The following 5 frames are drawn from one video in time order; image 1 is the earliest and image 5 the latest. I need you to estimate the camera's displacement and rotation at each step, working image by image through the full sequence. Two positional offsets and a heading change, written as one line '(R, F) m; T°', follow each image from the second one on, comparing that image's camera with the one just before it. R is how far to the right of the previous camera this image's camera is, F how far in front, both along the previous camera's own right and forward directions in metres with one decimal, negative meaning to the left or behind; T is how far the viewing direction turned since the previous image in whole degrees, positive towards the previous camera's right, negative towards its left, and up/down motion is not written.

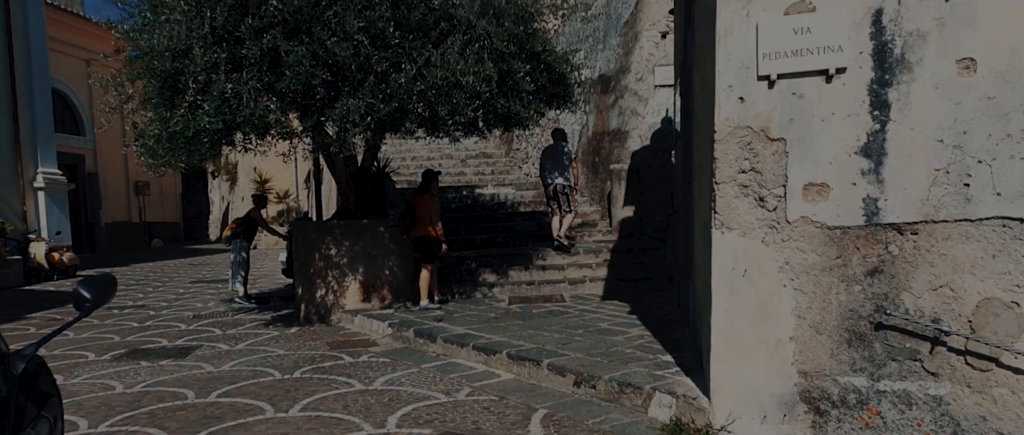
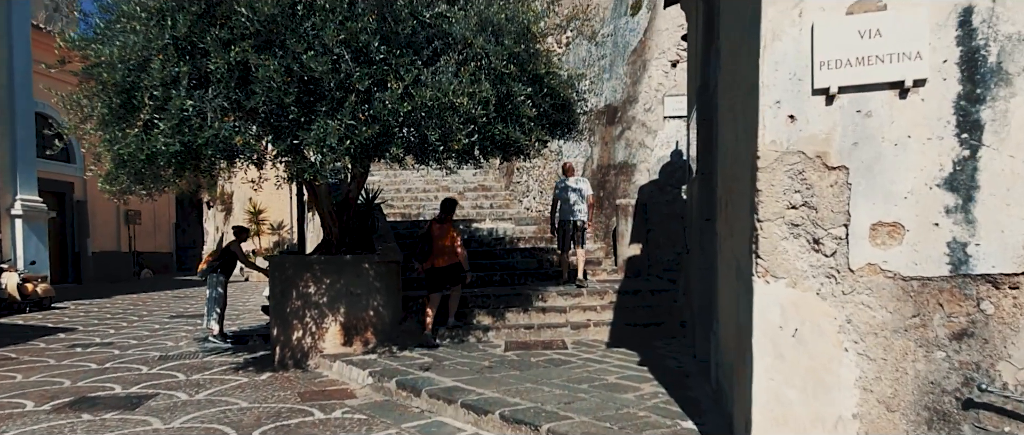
(0.0, +0.8) m; 0°
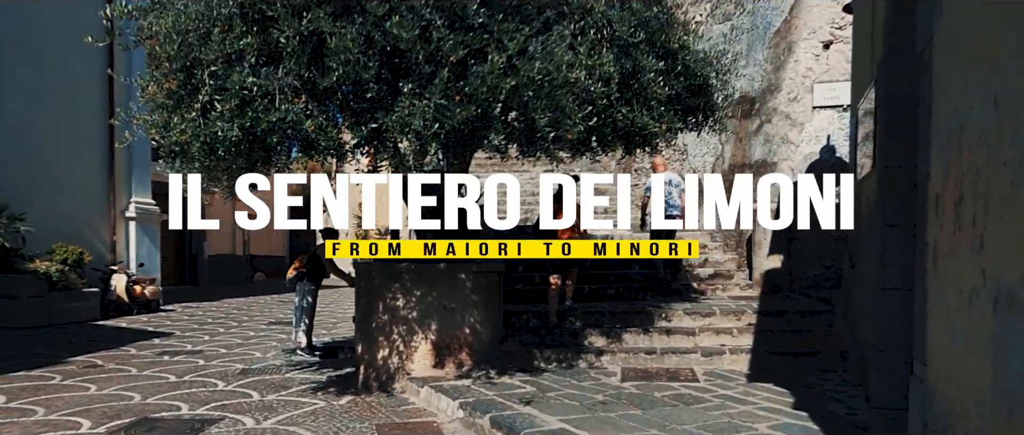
(-0.1, +1.2) m; -8°
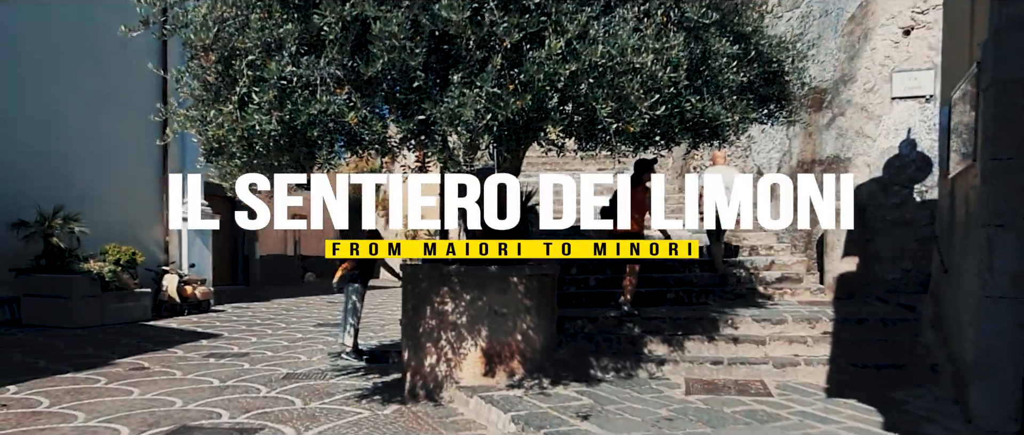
(-0.1, +0.4) m; -4°
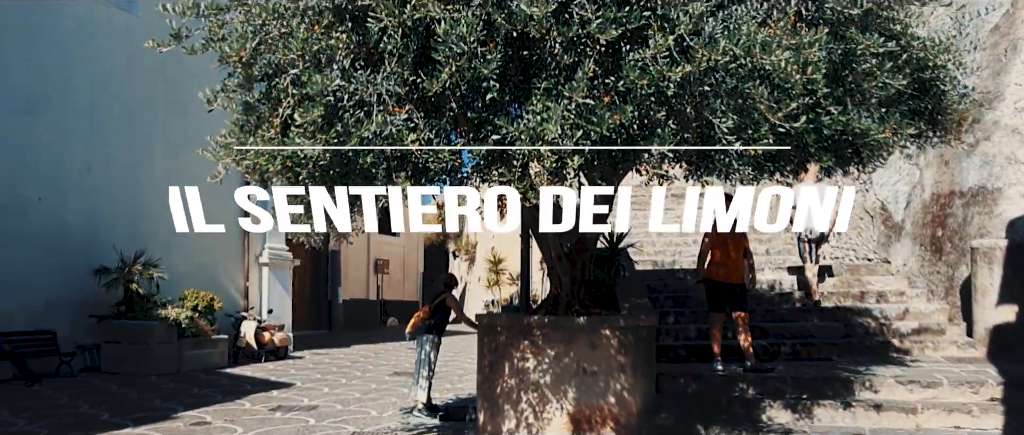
(-0.1, +0.8) m; -6°
